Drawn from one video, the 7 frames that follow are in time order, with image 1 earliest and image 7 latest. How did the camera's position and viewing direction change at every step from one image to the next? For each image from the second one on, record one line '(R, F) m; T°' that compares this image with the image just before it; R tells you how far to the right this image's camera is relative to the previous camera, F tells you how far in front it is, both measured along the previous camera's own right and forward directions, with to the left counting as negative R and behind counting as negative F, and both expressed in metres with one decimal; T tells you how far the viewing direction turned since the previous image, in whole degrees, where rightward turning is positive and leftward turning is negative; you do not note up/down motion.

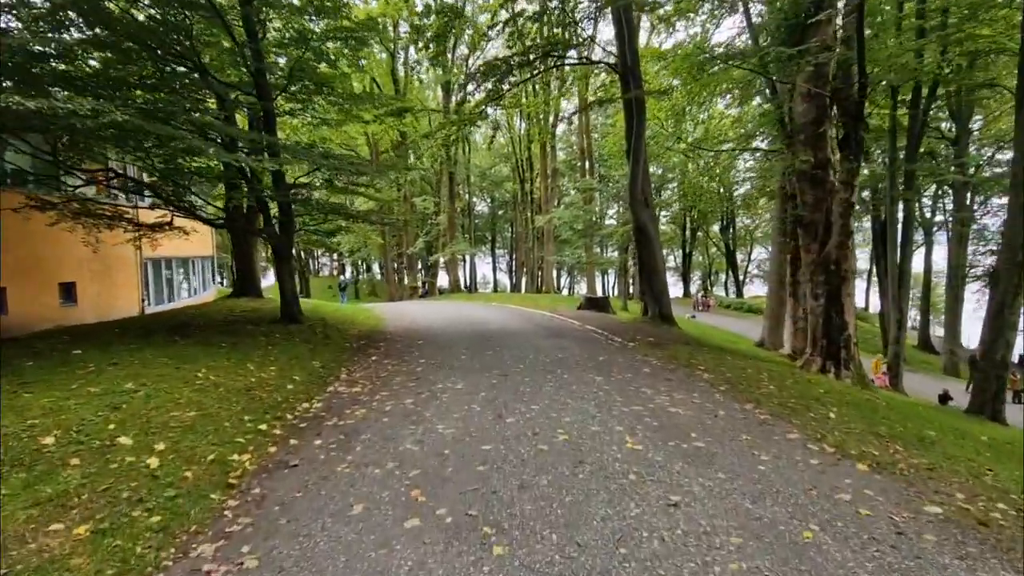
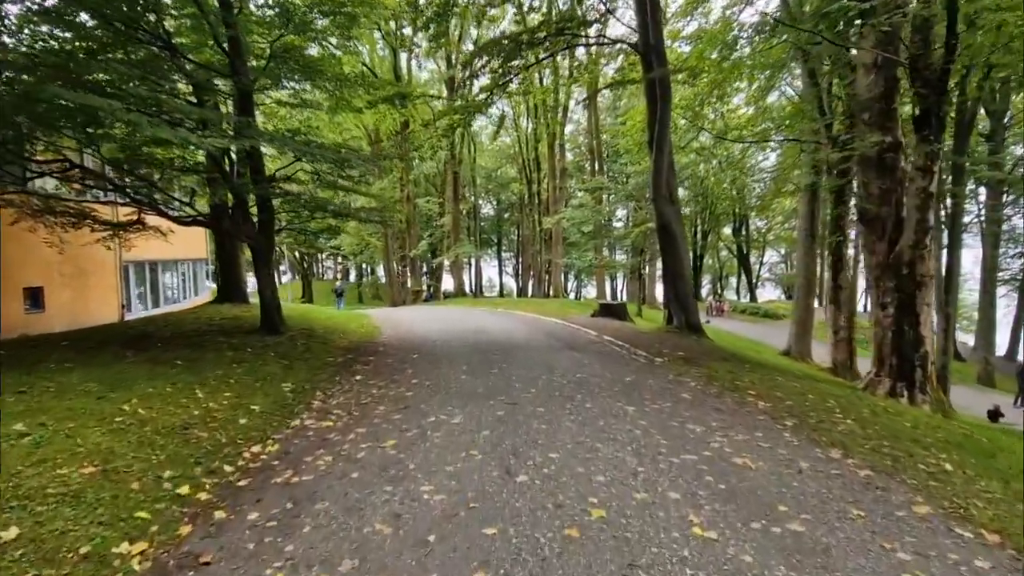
(-0.1, +1.4) m; -1°
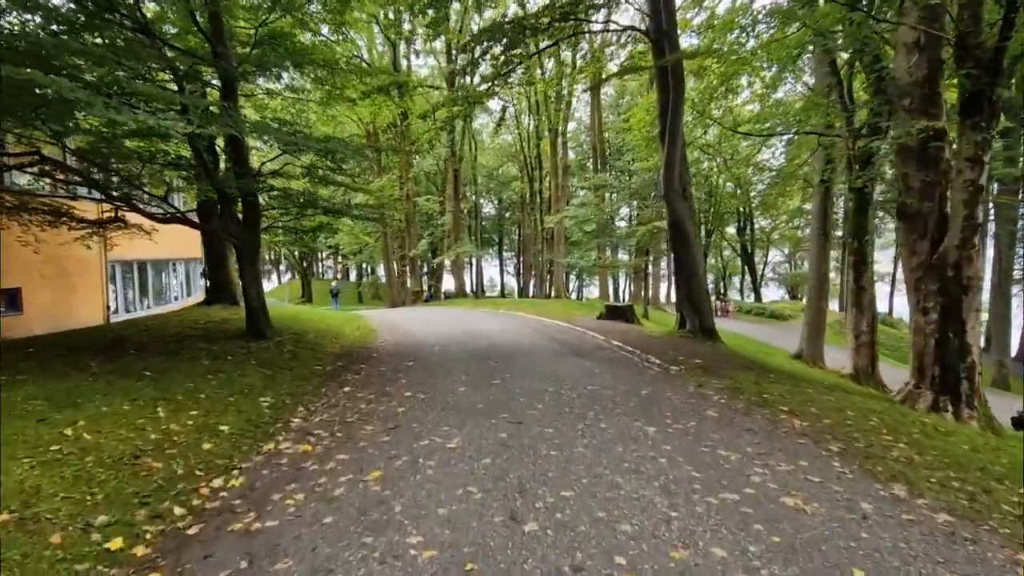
(0.0, +0.7) m; 0°
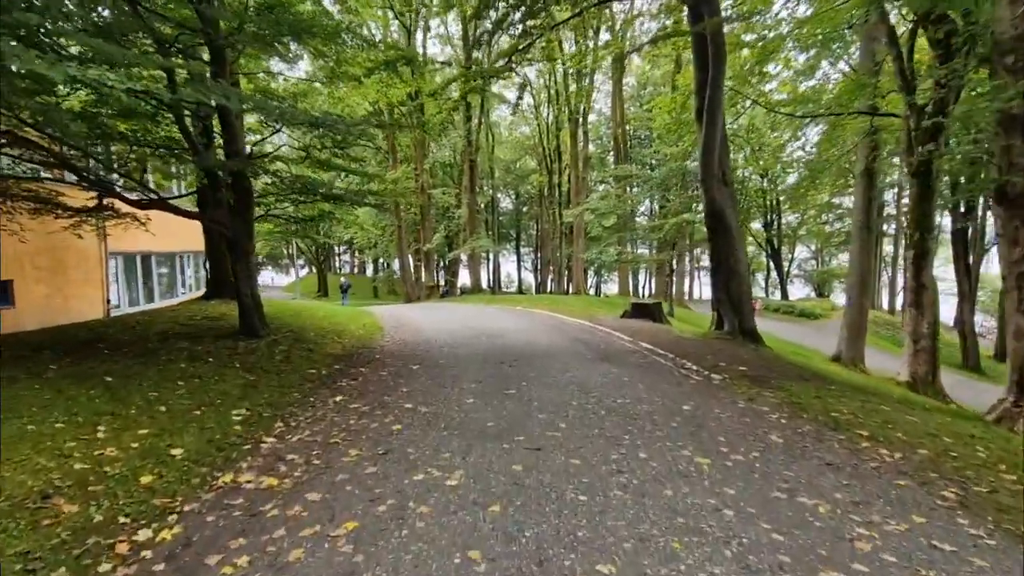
(0.0, +1.0) m; -2°
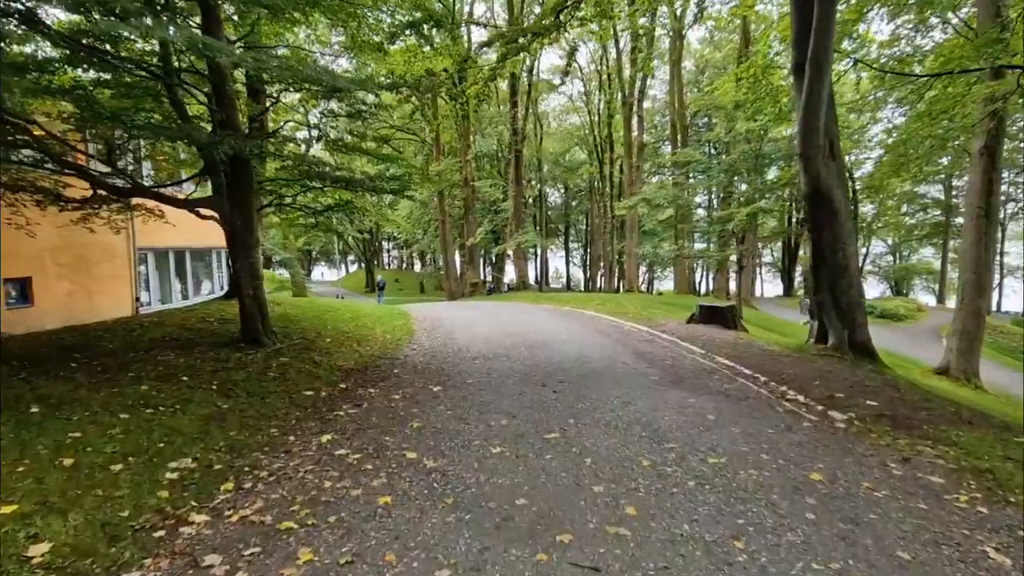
(0.0, +1.7) m; -5°
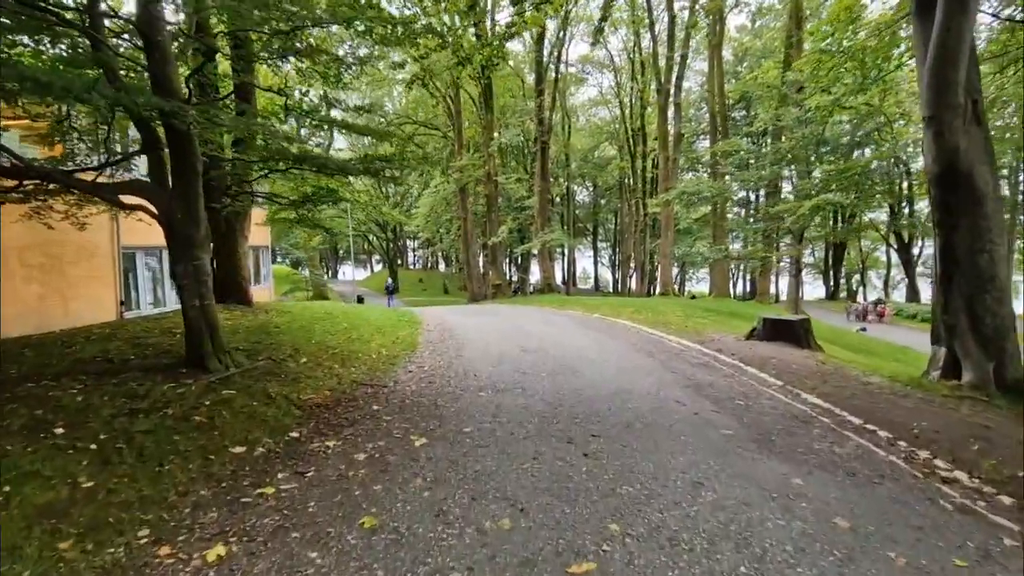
(+0.1, +1.9) m; -3°
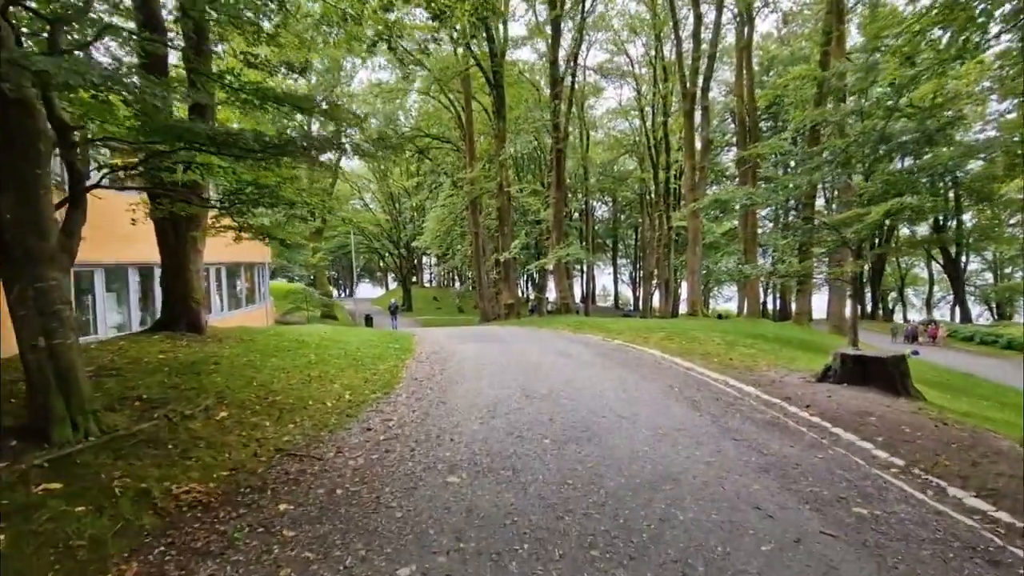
(+0.3, +2.0) m; -2°
